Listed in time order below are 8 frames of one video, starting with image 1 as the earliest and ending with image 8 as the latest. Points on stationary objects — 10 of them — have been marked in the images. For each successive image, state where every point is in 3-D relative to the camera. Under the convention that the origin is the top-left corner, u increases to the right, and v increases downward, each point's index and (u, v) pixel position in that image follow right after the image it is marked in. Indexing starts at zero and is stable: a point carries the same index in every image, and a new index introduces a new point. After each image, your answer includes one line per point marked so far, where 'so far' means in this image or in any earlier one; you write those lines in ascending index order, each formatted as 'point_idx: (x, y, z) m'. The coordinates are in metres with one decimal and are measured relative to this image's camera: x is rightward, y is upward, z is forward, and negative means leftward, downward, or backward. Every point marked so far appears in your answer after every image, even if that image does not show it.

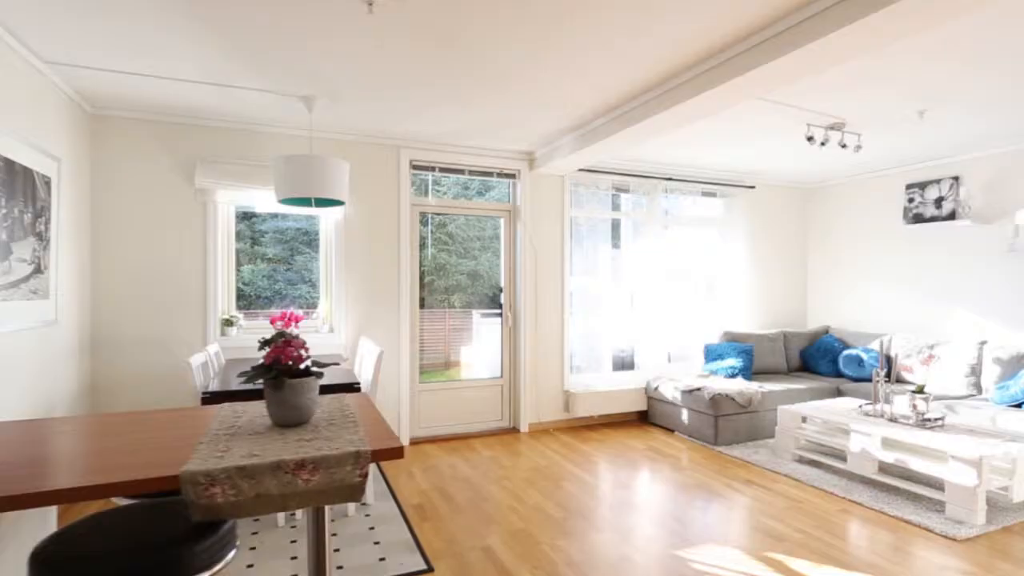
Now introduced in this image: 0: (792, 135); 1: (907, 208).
0: (+2.2, +1.2, +4.0) m
1: (+3.8, +0.8, +5.0) m
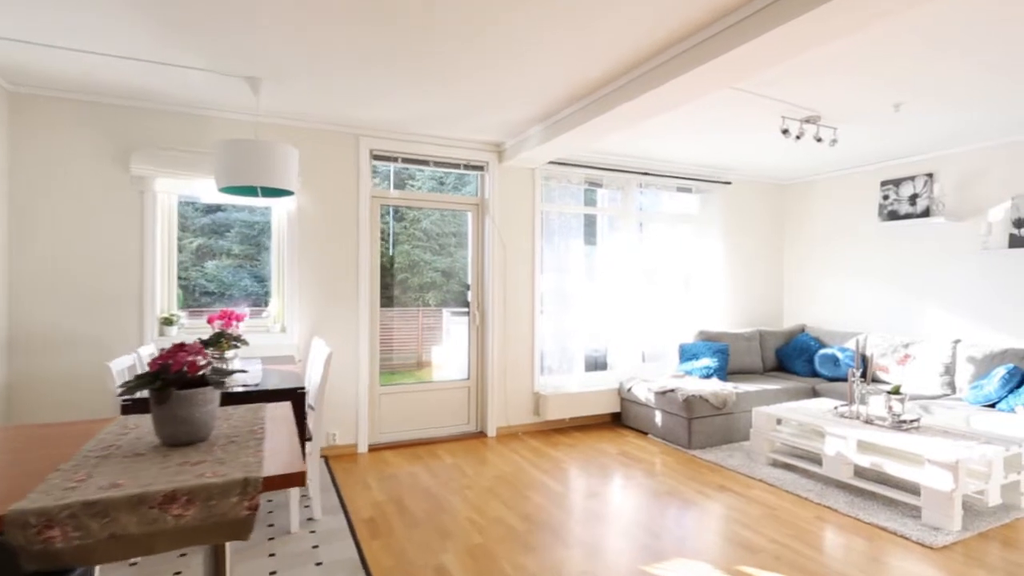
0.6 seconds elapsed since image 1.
0: (+1.9, +1.2, +3.9) m
1: (+3.5, +0.8, +4.9) m
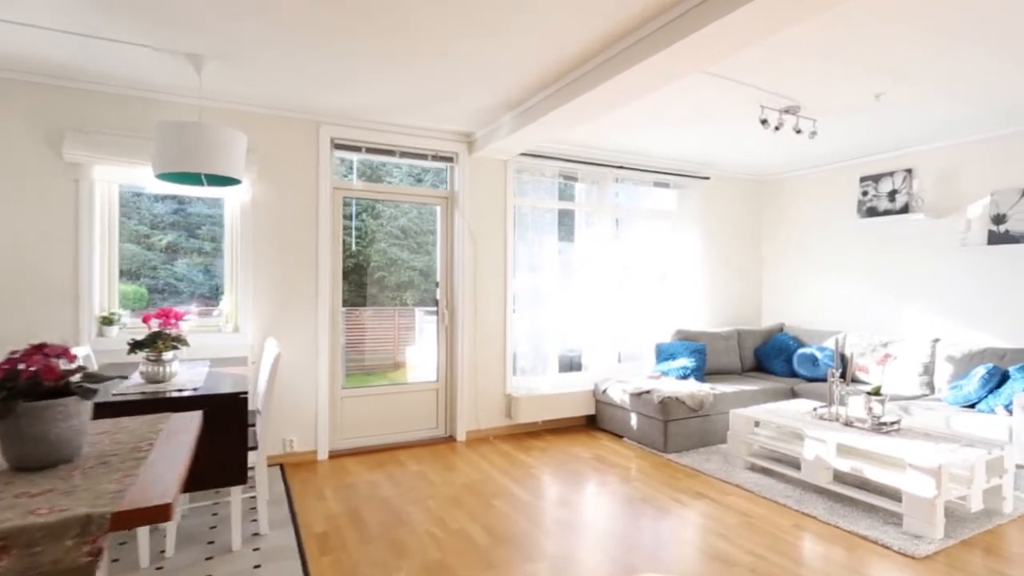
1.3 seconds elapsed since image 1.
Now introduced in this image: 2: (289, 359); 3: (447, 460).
0: (+1.7, +1.2, +3.7) m
1: (+3.3, +0.8, +4.8) m
2: (-1.7, -0.5, +3.8) m
3: (-0.5, -1.3, +3.9) m
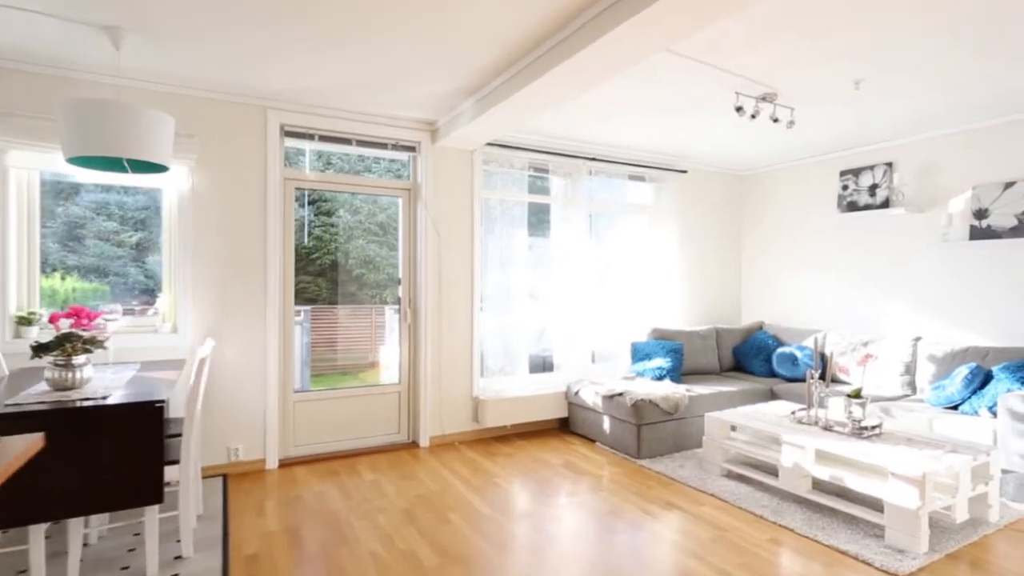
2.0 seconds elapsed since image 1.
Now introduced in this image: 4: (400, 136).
0: (+1.4, +1.2, +3.5) m
1: (+3.0, +0.8, +4.7) m
2: (-1.9, -0.5, +3.6) m
3: (-0.8, -1.3, +3.6) m
4: (-0.9, +1.2, +4.1) m
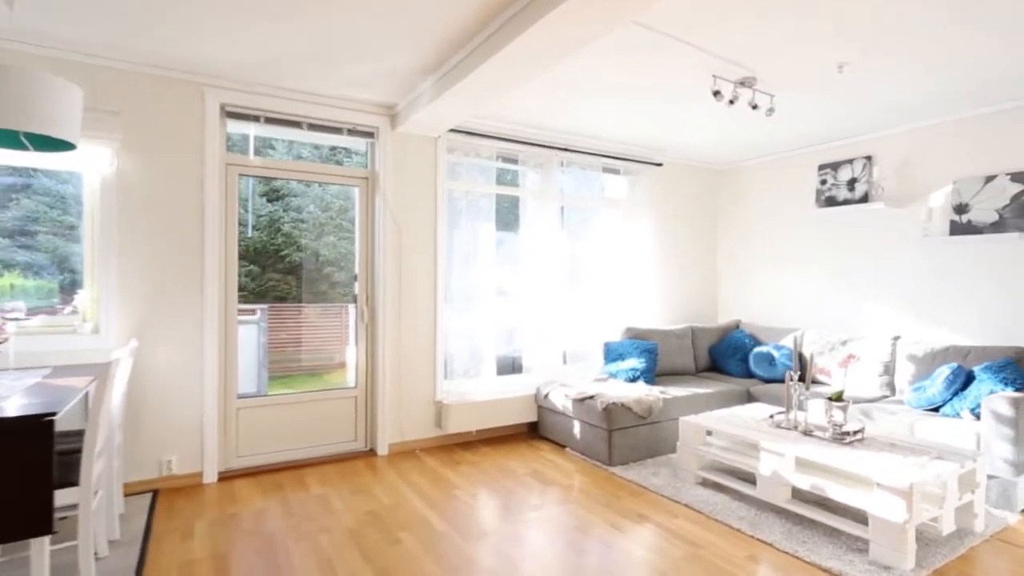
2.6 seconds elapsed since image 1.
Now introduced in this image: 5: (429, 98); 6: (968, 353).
0: (+1.2, +1.3, +3.3) m
1: (+2.7, +0.9, +4.5) m
2: (-2.2, -0.5, +3.2) m
3: (-1.0, -1.3, +3.4) m
4: (-1.1, +1.2, +3.8) m
5: (-0.5, +1.2, +3.3) m
6: (+3.0, -0.4, +3.4) m
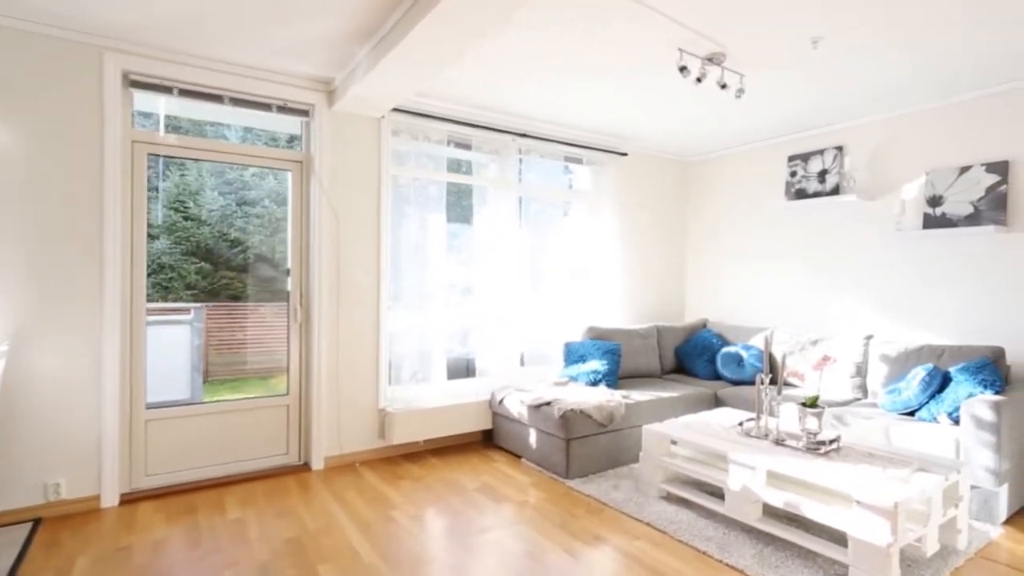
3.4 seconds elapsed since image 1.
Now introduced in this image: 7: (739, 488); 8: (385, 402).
0: (+0.9, +1.3, +3.0) m
1: (+2.3, +0.9, +4.3) m
2: (-2.5, -0.5, +2.8) m
3: (-1.3, -1.2, +3.0) m
4: (-1.5, +1.3, +3.4) m
5: (-0.8, +1.3, +3.0) m
6: (+2.7, -0.4, +3.3) m
7: (+1.1, -1.0, +2.5) m
8: (-0.9, -0.8, +3.7) m
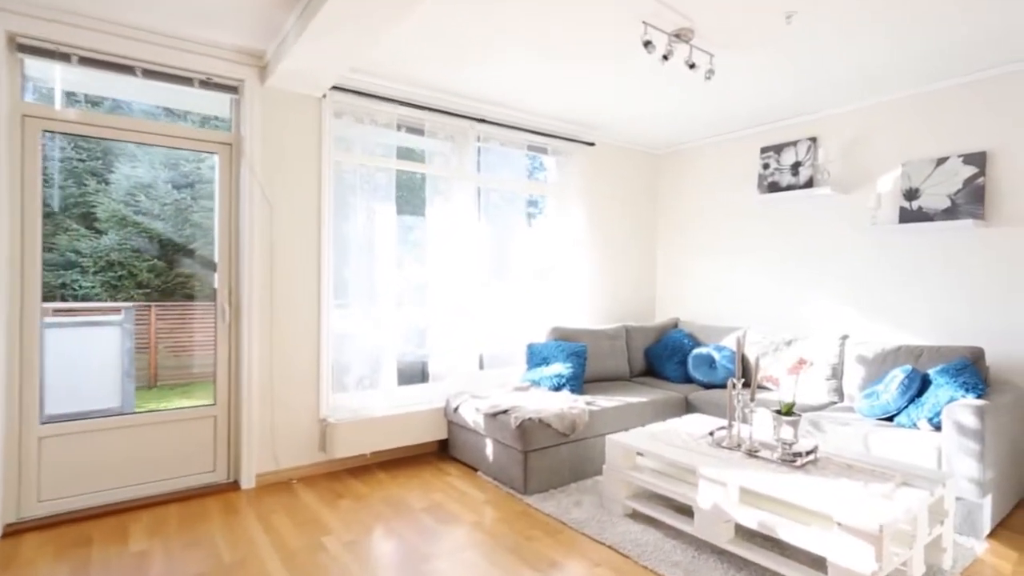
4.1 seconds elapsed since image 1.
0: (+0.6, +1.3, +2.8) m
1: (+2.0, +0.9, +4.1) m
2: (-2.7, -0.4, +2.4) m
3: (-1.6, -1.2, +2.6) m
4: (-1.7, +1.3, +3.0) m
5: (-1.1, +1.3, +2.6) m
6: (+2.5, -0.4, +3.1) m
7: (+0.9, -1.0, +2.3) m
8: (-1.2, -0.8, +3.4) m
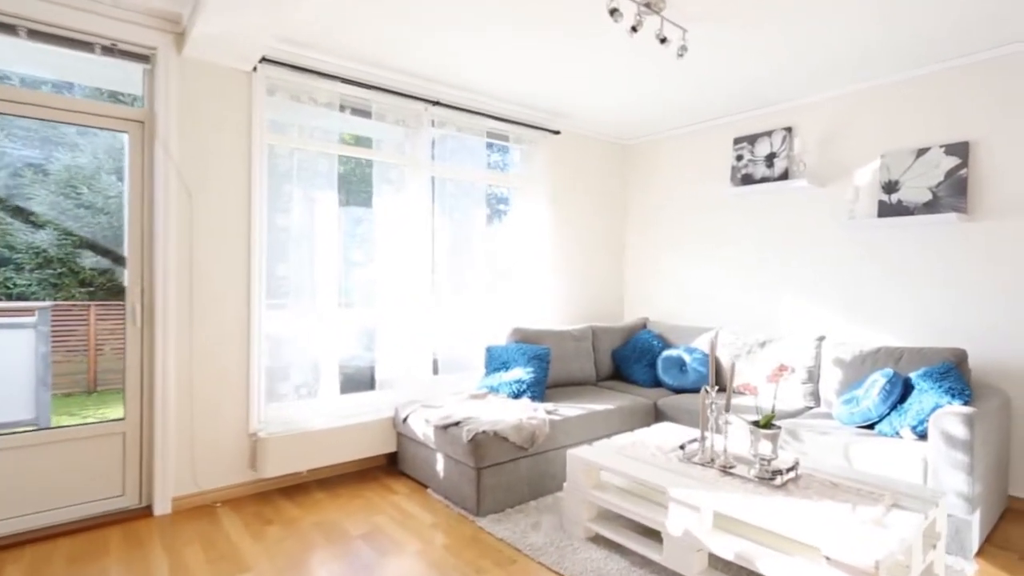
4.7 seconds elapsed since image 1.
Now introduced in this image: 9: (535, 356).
0: (+0.4, +1.3, +2.5) m
1: (+1.7, +0.9, +3.9) m
2: (-2.9, -0.4, +1.9) m
3: (-1.8, -1.2, +2.2) m
4: (-2.0, +1.3, +2.6) m
5: (-1.3, +1.3, +2.3) m
6: (+2.2, -0.4, +2.9) m
7: (+0.7, -0.9, +2.0) m
8: (-1.5, -0.8, +3.0) m
9: (+0.2, -0.5, +3.5) m
